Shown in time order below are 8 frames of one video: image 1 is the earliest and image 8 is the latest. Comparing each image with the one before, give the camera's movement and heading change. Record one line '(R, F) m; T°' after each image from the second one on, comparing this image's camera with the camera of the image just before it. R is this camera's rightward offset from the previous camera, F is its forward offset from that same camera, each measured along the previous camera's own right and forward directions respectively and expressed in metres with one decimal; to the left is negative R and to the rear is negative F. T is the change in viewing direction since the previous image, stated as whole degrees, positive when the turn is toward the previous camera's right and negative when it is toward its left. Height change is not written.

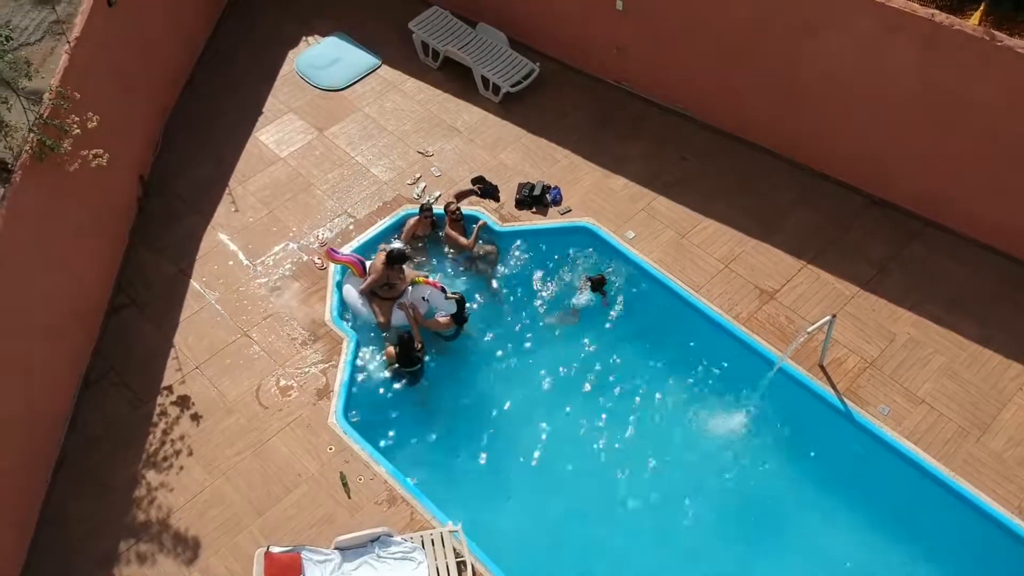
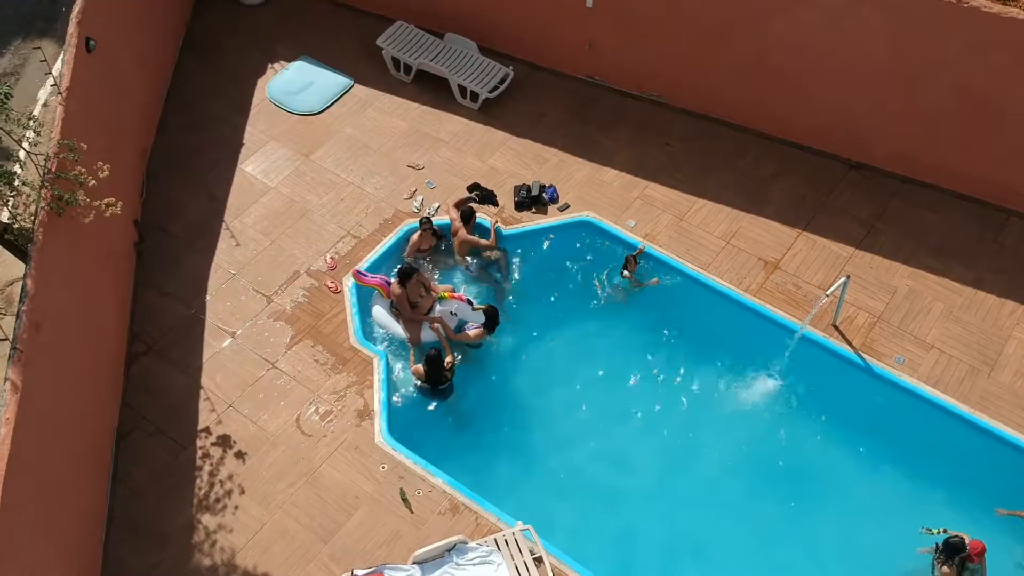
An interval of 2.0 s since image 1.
(-0.9, -0.1) m; +5°
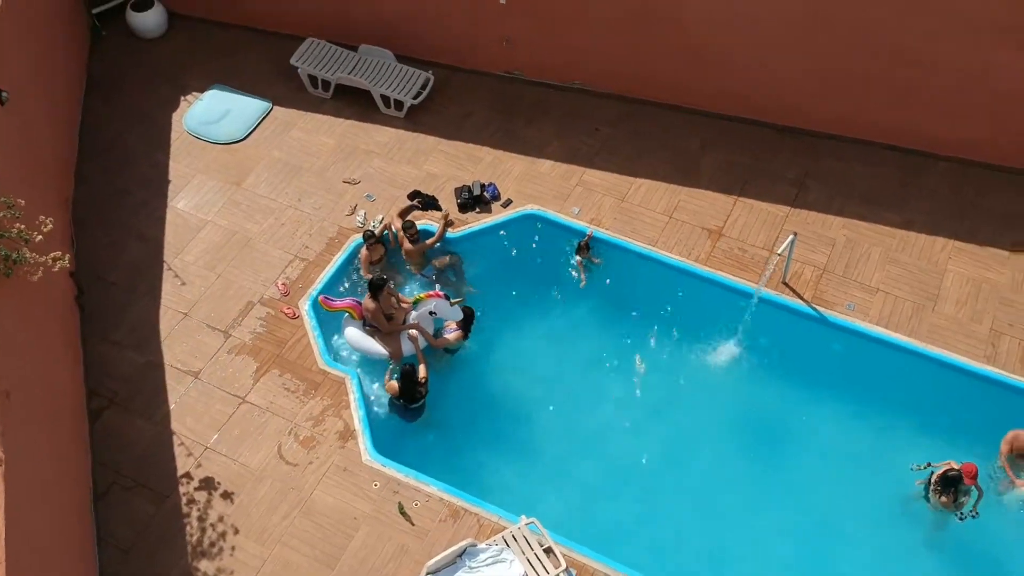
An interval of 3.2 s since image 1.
(-0.6, 0.0) m; +6°
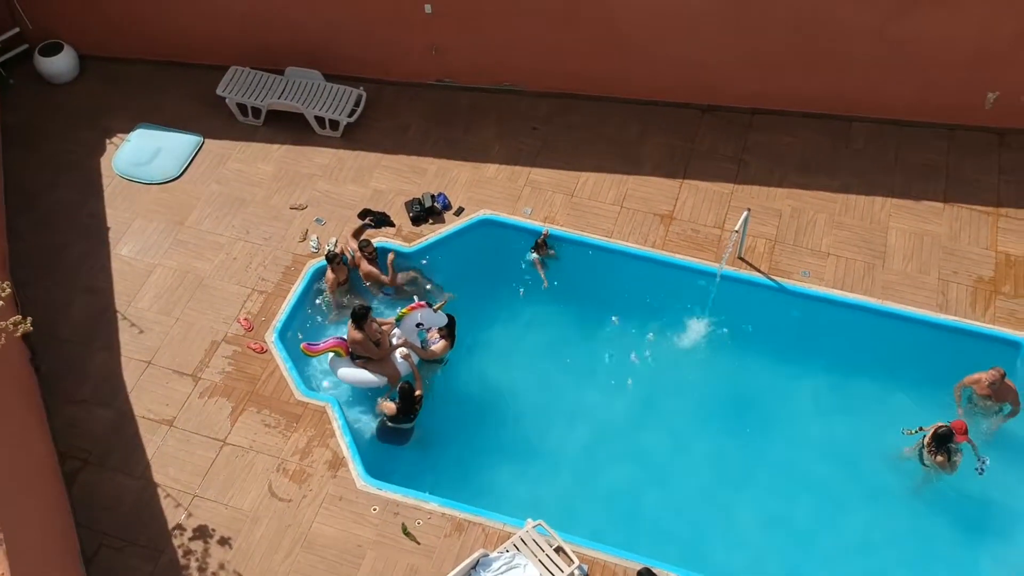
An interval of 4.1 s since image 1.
(-0.5, 0.0) m; +5°
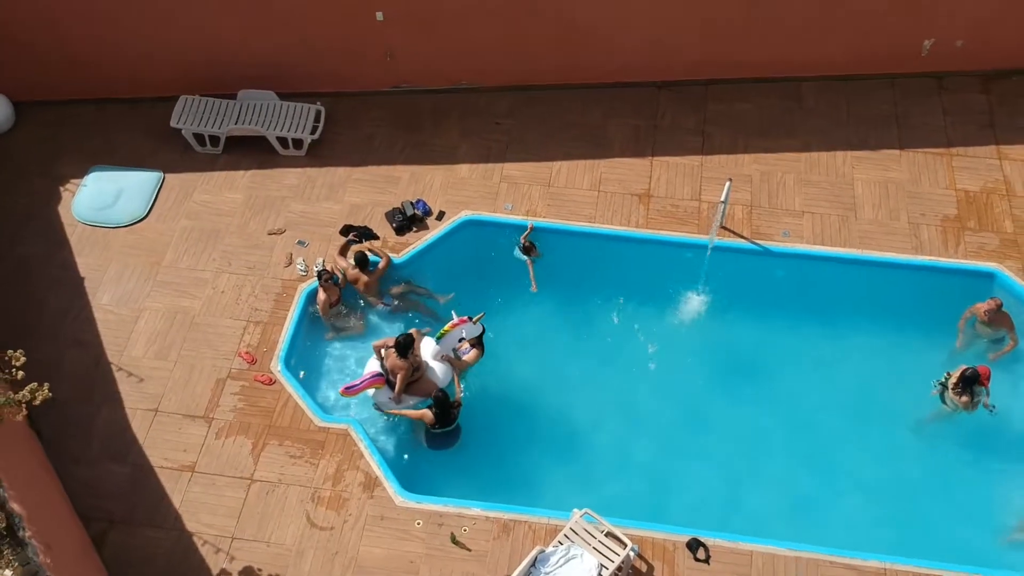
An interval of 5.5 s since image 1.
(-0.8, 0.0) m; +6°
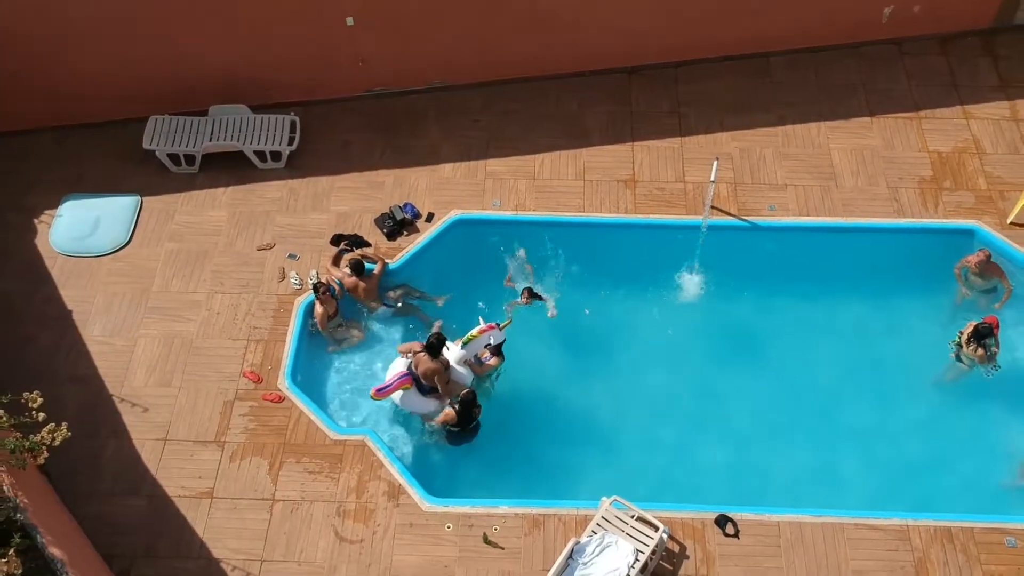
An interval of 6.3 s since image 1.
(-0.5, 0.0) m; +4°
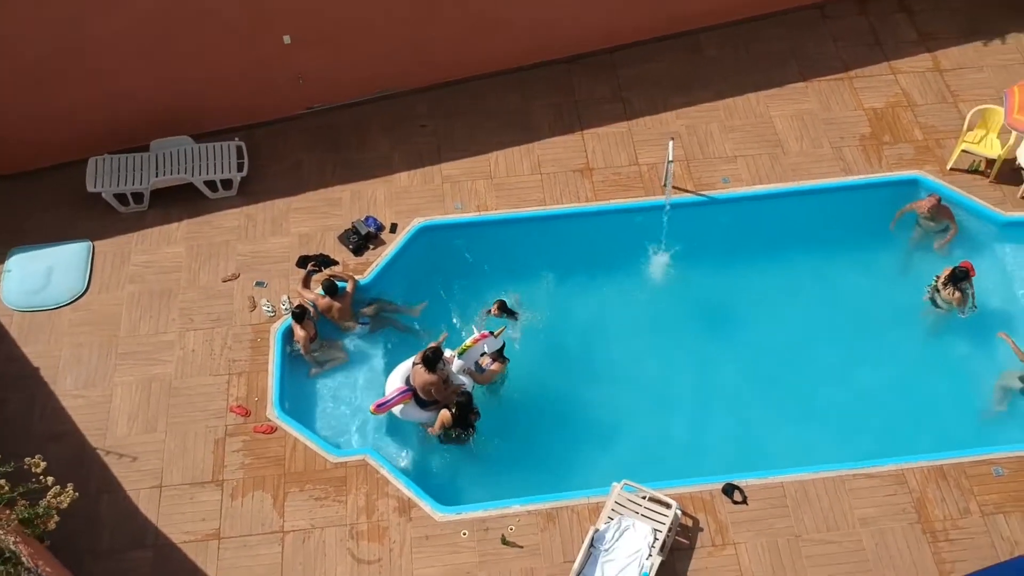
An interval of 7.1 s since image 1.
(-0.5, 0.0) m; +5°
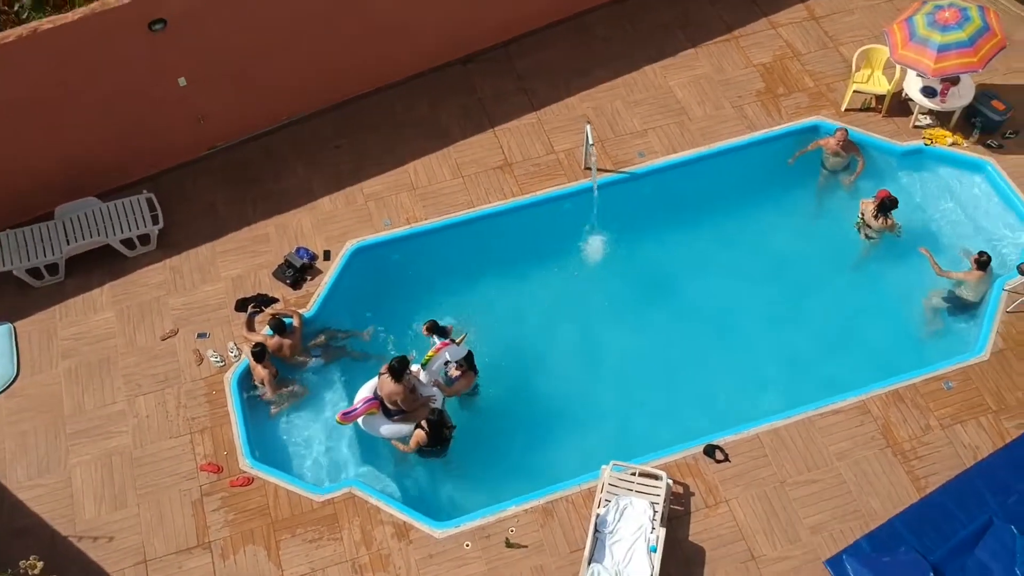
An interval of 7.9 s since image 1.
(-0.6, 0.0) m; +7°
